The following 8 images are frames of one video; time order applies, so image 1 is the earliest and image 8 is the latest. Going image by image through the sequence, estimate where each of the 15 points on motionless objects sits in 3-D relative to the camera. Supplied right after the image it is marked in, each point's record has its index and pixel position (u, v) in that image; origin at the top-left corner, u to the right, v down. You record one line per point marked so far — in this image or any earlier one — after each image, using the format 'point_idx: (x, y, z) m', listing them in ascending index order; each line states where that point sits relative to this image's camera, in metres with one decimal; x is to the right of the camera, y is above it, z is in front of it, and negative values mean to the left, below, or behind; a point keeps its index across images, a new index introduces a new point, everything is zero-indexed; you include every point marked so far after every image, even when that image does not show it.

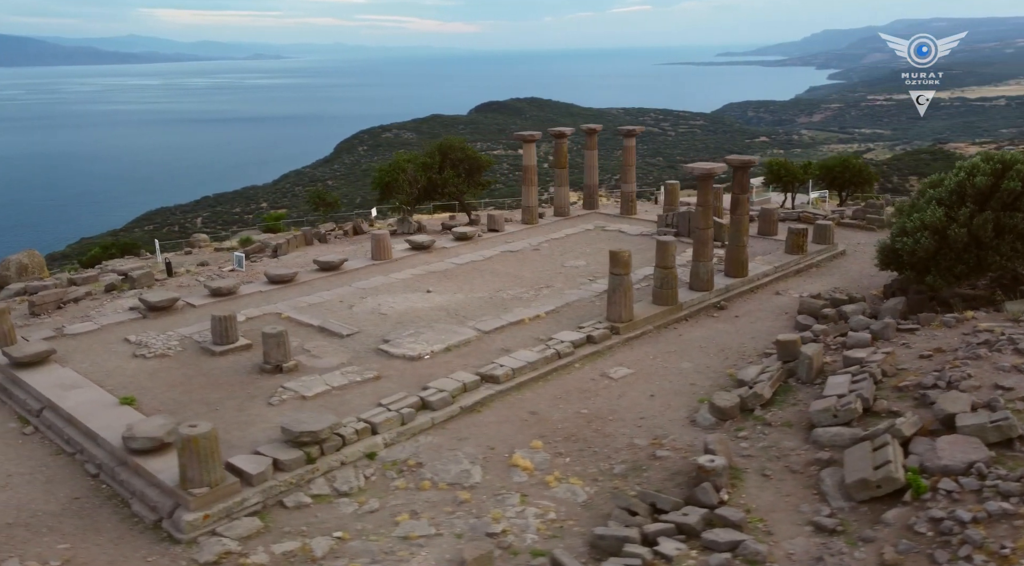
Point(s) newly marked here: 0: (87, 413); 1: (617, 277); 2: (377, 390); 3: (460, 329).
0: (-5.2, -1.6, +9.7) m
1: (+1.7, +0.1, +12.8) m
2: (-1.8, -1.4, +10.5) m
3: (-0.8, -0.7, +12.7) m
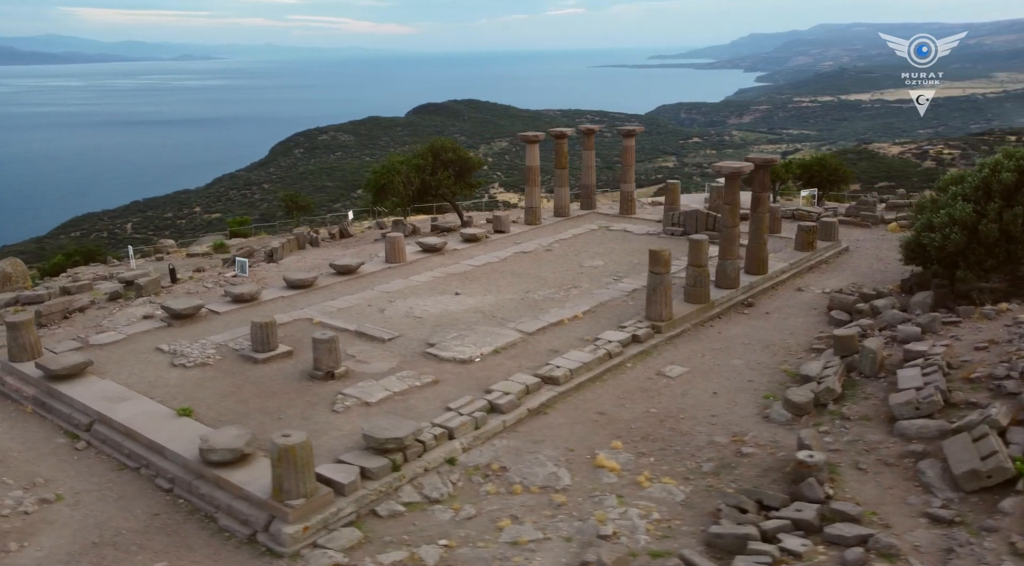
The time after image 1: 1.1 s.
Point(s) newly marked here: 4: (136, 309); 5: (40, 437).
0: (-4.3, -1.7, +9.4) m
1: (+2.4, +0.1, +12.9) m
2: (-0.9, -1.5, +10.3) m
3: (-0.2, -0.8, +12.7) m
4: (-7.4, -0.6, +15.7) m
5: (-5.9, -1.9, +9.9) m
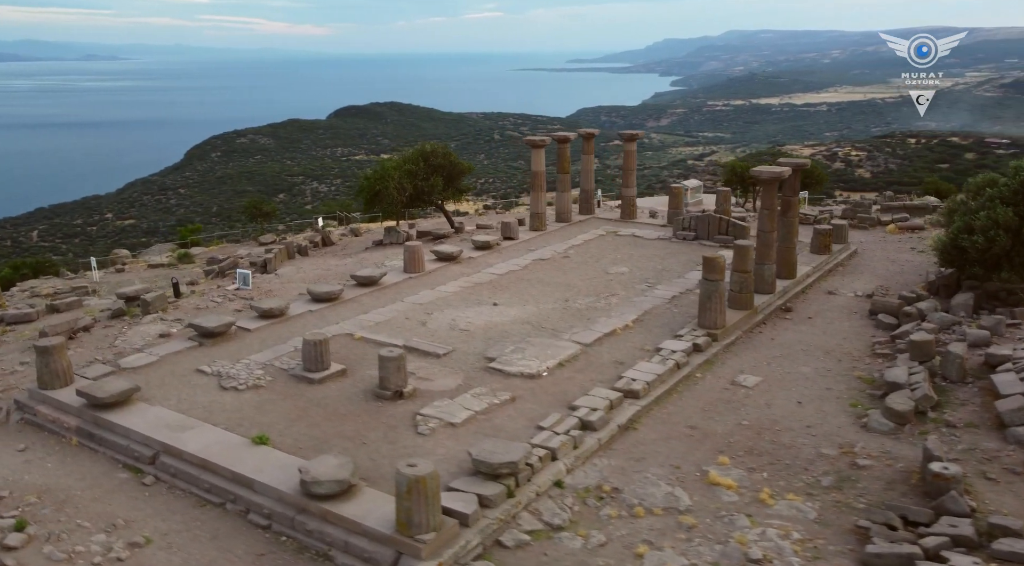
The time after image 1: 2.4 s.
0: (-3.1, -1.9, +8.7) m
1: (+3.2, 0.0, +12.7) m
2: (+0.1, -1.6, +9.9) m
3: (+0.7, -0.9, +12.3) m
4: (-6.7, -0.8, +14.8) m
5: (-4.8, -2.2, +9.2) m
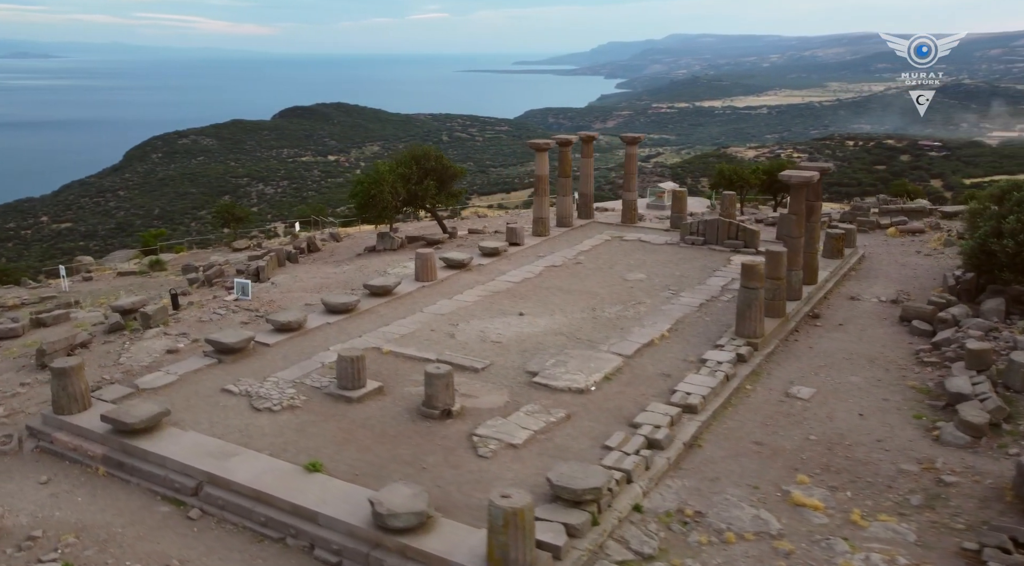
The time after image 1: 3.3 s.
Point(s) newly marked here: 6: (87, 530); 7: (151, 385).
0: (-2.4, -2.1, +8.1) m
1: (+3.8, -0.1, +12.4) m
2: (+0.8, -1.8, +9.5) m
3: (+1.3, -1.1, +11.9) m
4: (-6.3, -1.1, +14.0) m
5: (-4.0, -2.4, +8.5) m
6: (-4.2, -2.5, +7.9) m
7: (-5.0, -1.4, +11.0) m
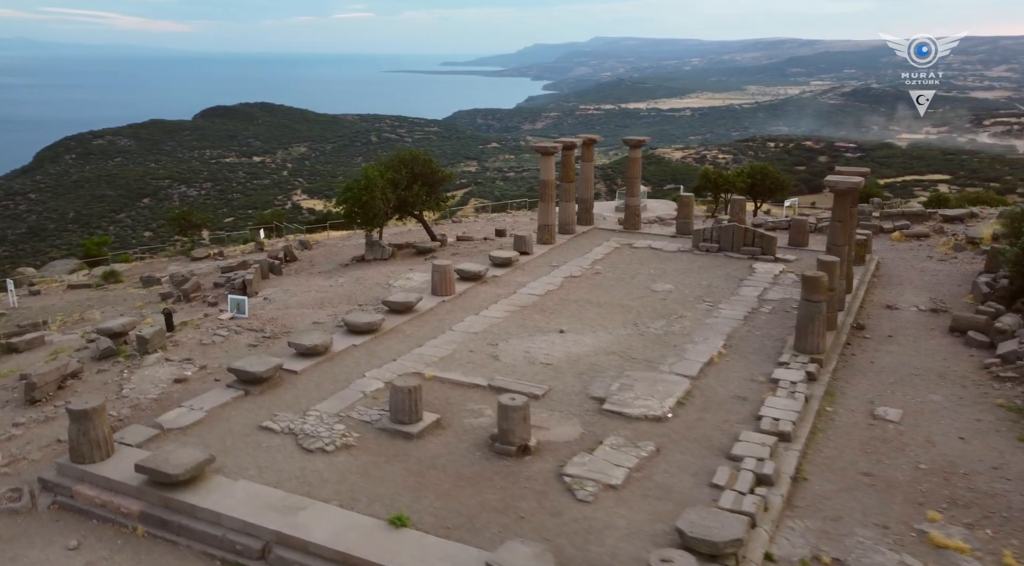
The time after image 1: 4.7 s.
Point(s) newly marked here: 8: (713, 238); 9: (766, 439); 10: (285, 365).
0: (-1.3, -2.4, +7.1) m
1: (+4.5, -0.3, +11.8) m
2: (+1.8, -2.0, +8.6) m
3: (+2.1, -1.3, +11.1) m
4: (-5.6, -1.4, +12.6) m
5: (-2.9, -2.7, +7.3) m
6: (-3.1, -2.8, +6.7) m
7: (-4.1, -1.7, +9.8) m
8: (+4.8, +1.1, +19.1) m
9: (+2.9, -1.8, +9.1) m
10: (-3.4, -1.2, +11.6) m
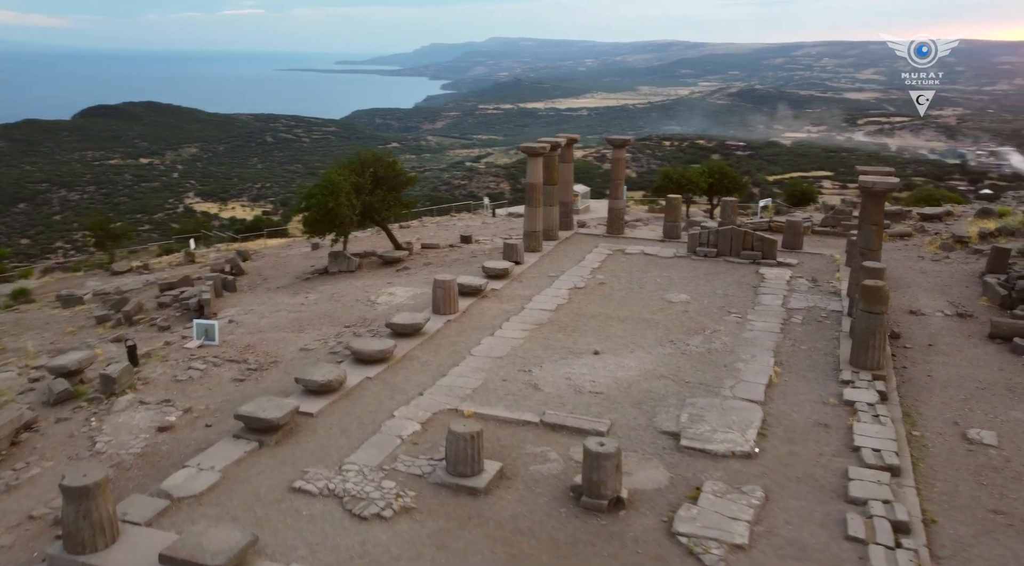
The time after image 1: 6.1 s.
0: (-0.2, -2.6, +5.7) m
1: (+5.0, -0.5, +11.0) m
2: (+2.8, -2.2, +7.6) m
3: (+2.8, -1.5, +10.0) m
4: (-5.1, -1.8, +10.7) m
5: (-1.8, -3.0, +5.7) m
6: (-1.9, -3.1, +5.1) m
7: (-3.3, -2.1, +8.0) m
8: (+4.5, +0.9, +18.3) m
9: (+3.8, -2.0, +8.2) m
10: (-2.8, -1.6, +10.0) m
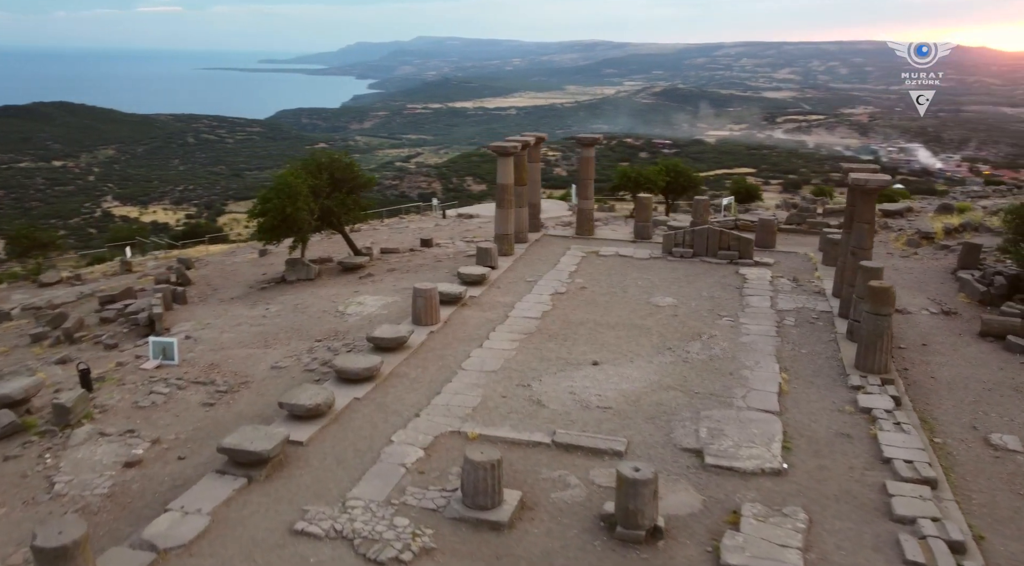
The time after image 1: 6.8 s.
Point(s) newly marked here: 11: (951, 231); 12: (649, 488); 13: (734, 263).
0: (+0.3, -2.8, +5.0) m
1: (+5.0, -0.5, +10.7) m
2: (+3.0, -2.3, +7.1) m
3: (+2.8, -1.6, +9.5) m
4: (-5.0, -2.0, +9.6) m
5: (-1.4, -3.2, +4.9) m
6: (-1.4, -3.3, +4.3) m
7: (-3.0, -2.3, +7.1) m
8: (+3.9, +0.9, +17.9) m
9: (+4.0, -2.0, +7.8) m
10: (-2.7, -1.7, +9.1) m
11: (+10.8, +1.3, +19.5) m
12: (+1.2, -1.8, +7.1) m
13: (+4.8, +0.4, +17.2) m
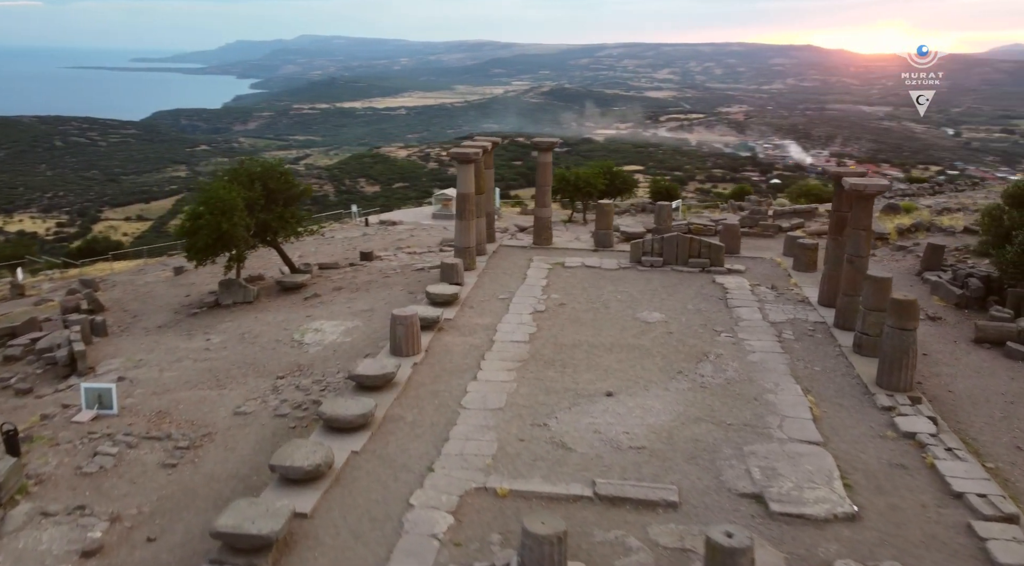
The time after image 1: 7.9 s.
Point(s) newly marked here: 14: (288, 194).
0: (+1.2, -3.1, +4.0) m
1: (+5.1, -0.7, +10.2) m
2: (+3.6, -2.5, +6.4) m
3: (+3.1, -1.8, +8.8) m
4: (-4.7, -2.6, +7.9) m
5: (-0.4, -3.5, +3.7) m
6: (-0.4, -3.6, +3.1) m
7: (-2.4, -2.7, +5.7) m
8: (+3.1, +0.7, +17.2) m
9: (+4.5, -2.2, +7.2) m
10: (-2.3, -2.2, +7.7) m
11: (+9.7, +1.3, +19.7) m
12: (+1.8, -2.1, +6.2) m
13: (+4.1, +0.2, +16.7) m
14: (-5.5, +2.2, +19.7) m
